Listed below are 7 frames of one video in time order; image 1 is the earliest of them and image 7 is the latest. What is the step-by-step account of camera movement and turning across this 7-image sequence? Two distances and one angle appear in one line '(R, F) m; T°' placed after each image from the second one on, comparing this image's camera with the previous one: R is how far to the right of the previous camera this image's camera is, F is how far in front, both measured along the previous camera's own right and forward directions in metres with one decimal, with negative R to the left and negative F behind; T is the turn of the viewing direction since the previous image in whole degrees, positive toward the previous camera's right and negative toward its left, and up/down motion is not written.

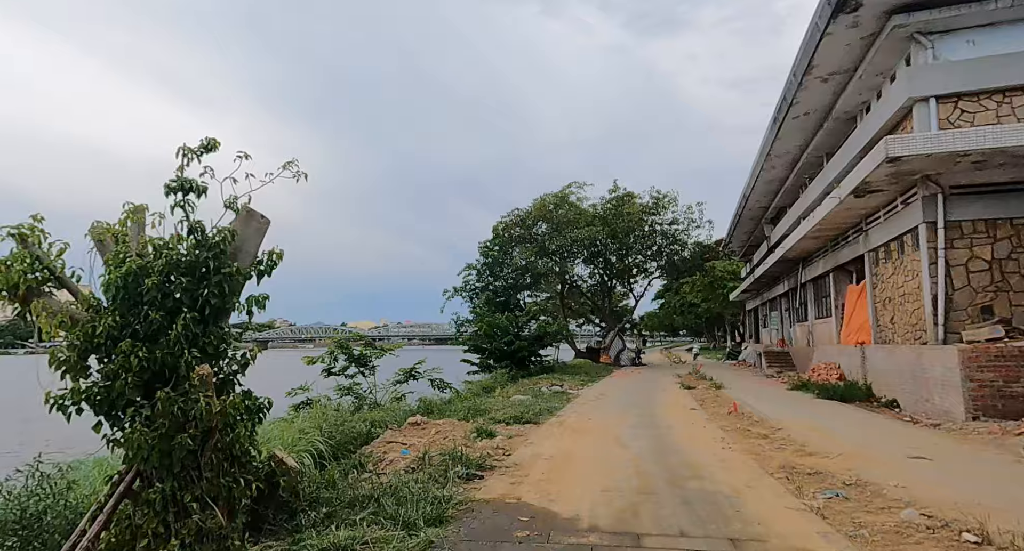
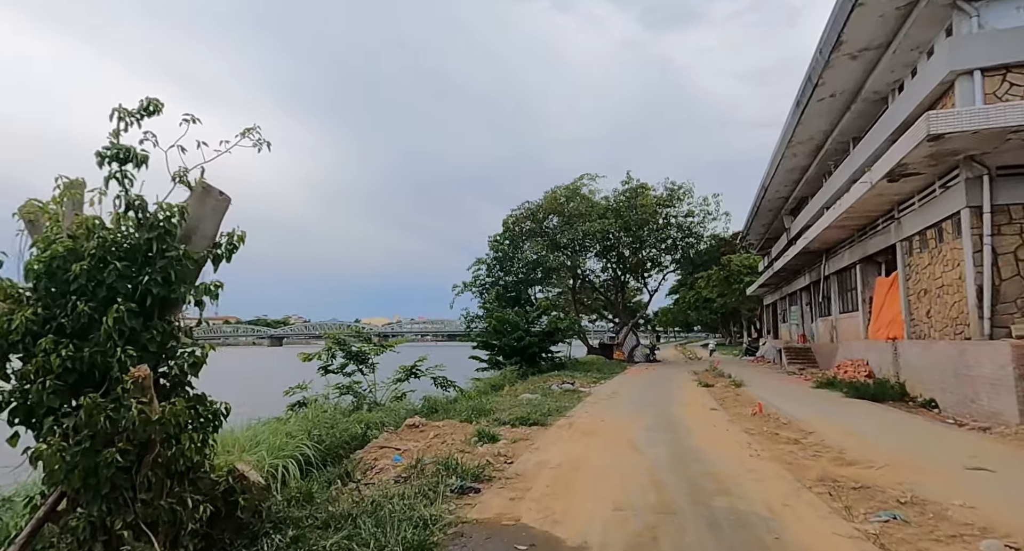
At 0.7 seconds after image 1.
(+0.1, +0.7) m; -1°
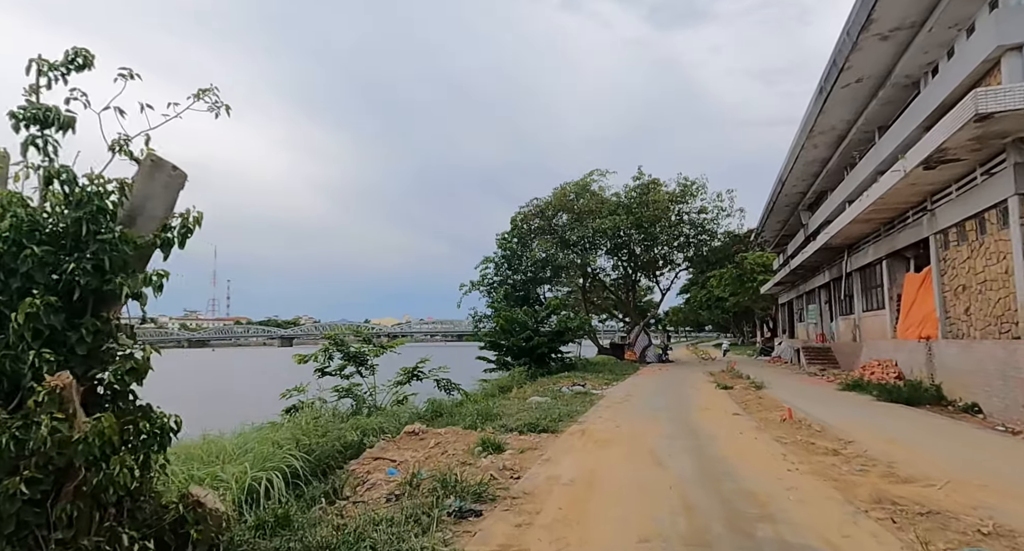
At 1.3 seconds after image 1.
(0.0, +0.7) m; -1°
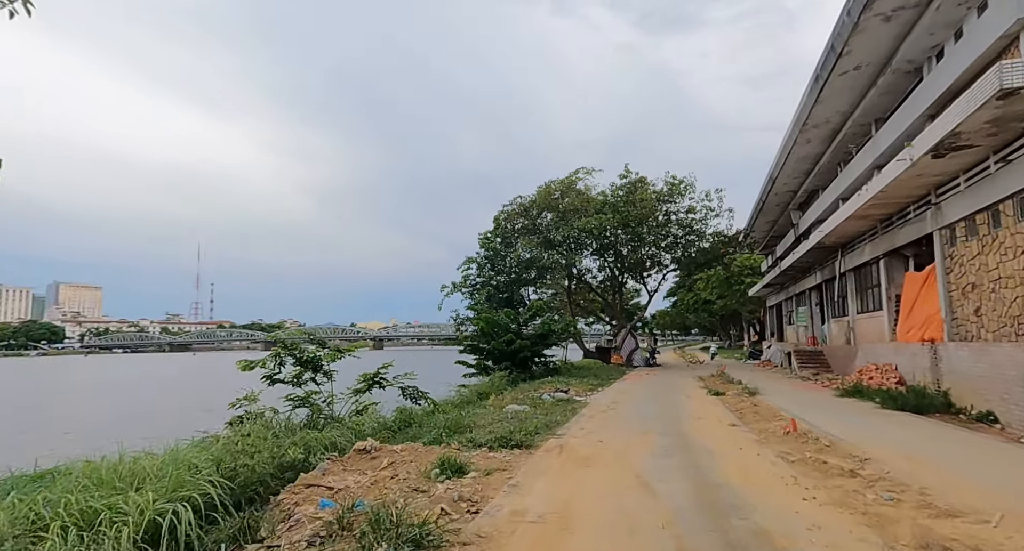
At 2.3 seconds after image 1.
(+0.2, +1.0) m; +1°
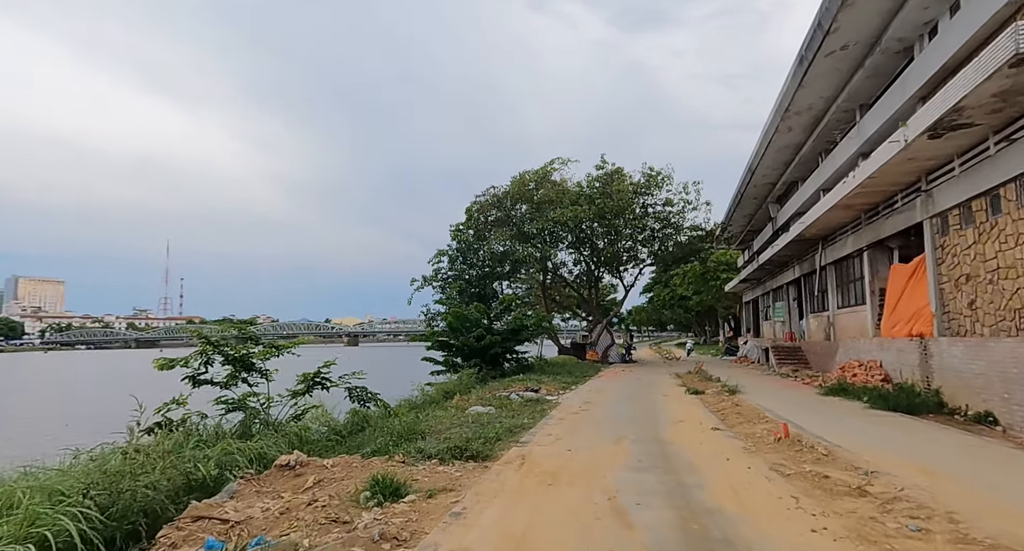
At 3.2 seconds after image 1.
(+0.3, +1.0) m; +2°
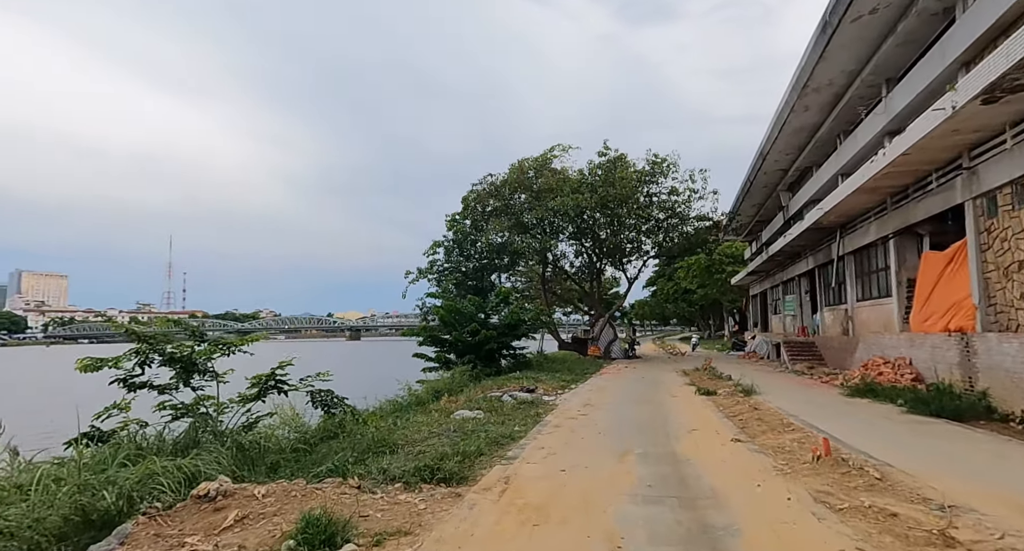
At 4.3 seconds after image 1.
(+0.2, +1.2) m; 0°
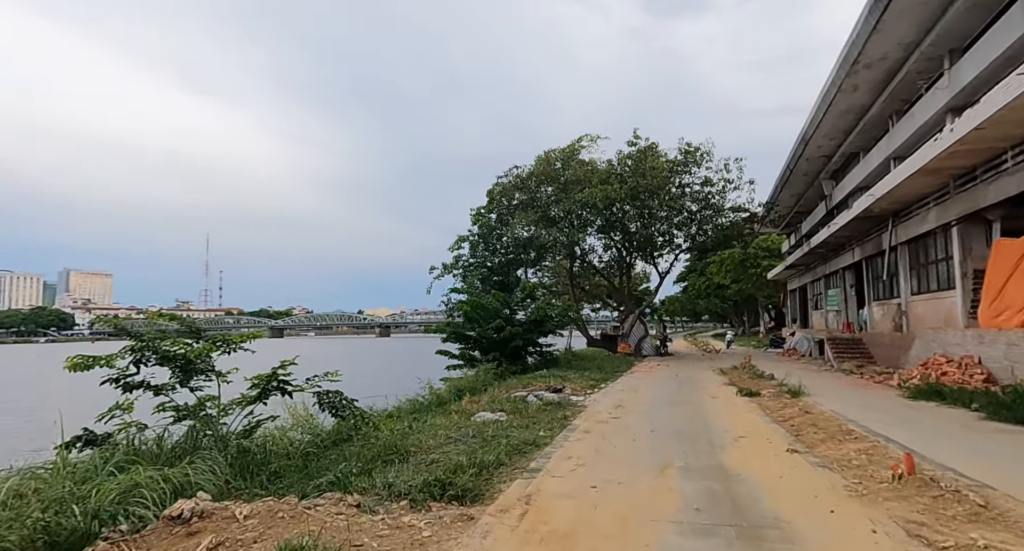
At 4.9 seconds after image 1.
(+0.1, +0.8) m; -3°
